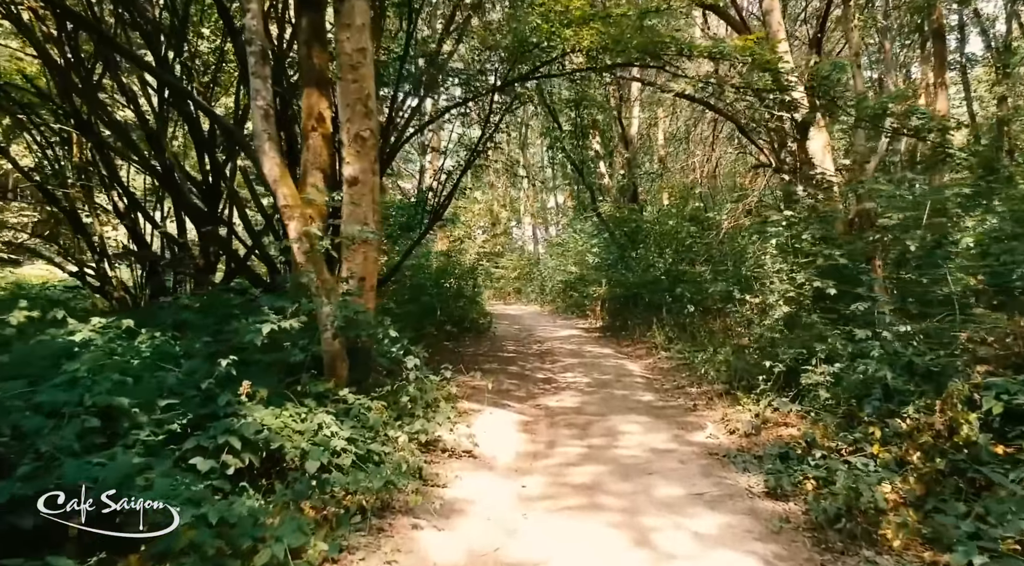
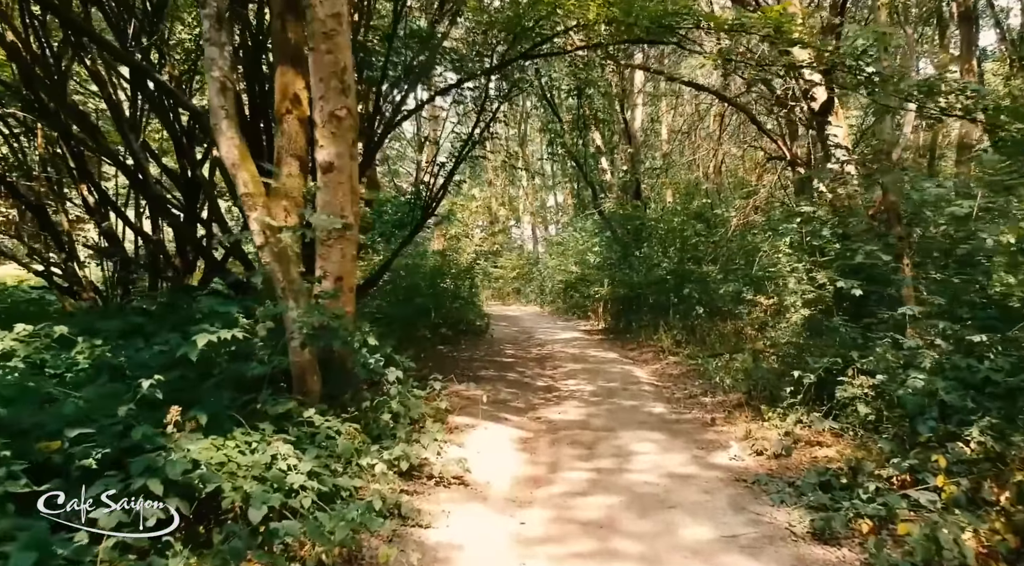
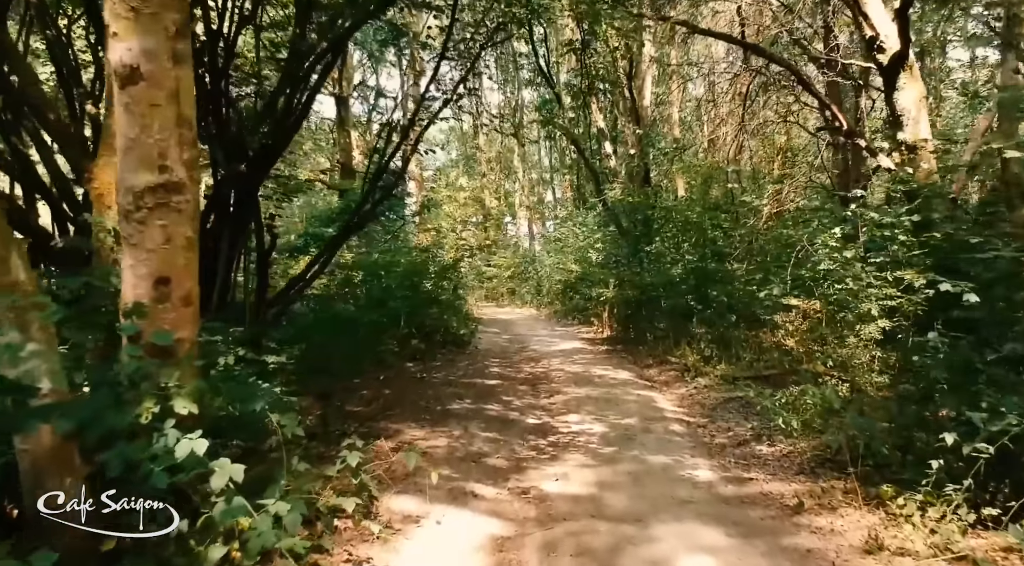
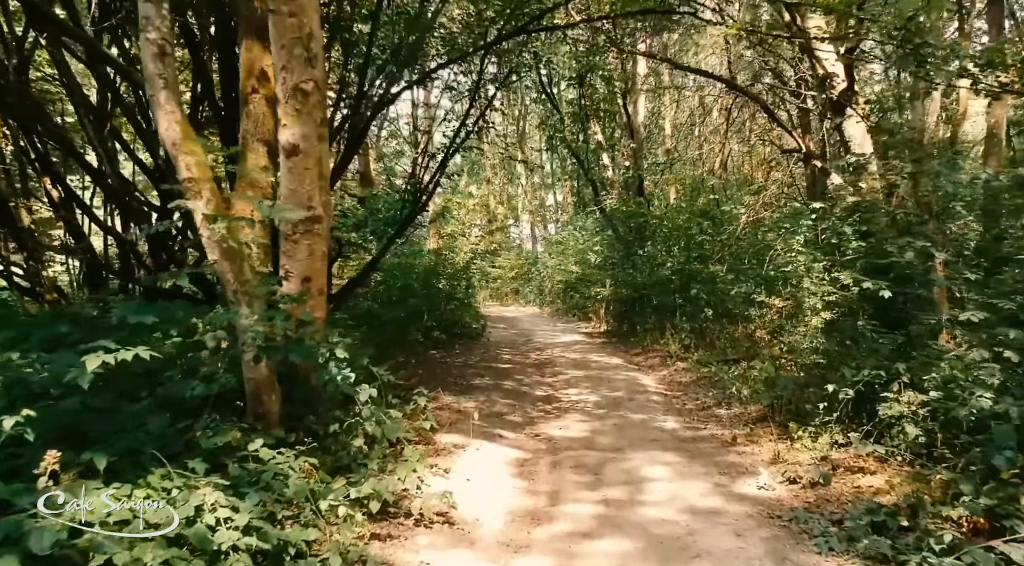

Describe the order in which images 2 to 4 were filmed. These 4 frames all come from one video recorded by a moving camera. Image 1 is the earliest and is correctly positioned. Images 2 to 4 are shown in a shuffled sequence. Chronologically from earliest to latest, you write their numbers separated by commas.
2, 4, 3
